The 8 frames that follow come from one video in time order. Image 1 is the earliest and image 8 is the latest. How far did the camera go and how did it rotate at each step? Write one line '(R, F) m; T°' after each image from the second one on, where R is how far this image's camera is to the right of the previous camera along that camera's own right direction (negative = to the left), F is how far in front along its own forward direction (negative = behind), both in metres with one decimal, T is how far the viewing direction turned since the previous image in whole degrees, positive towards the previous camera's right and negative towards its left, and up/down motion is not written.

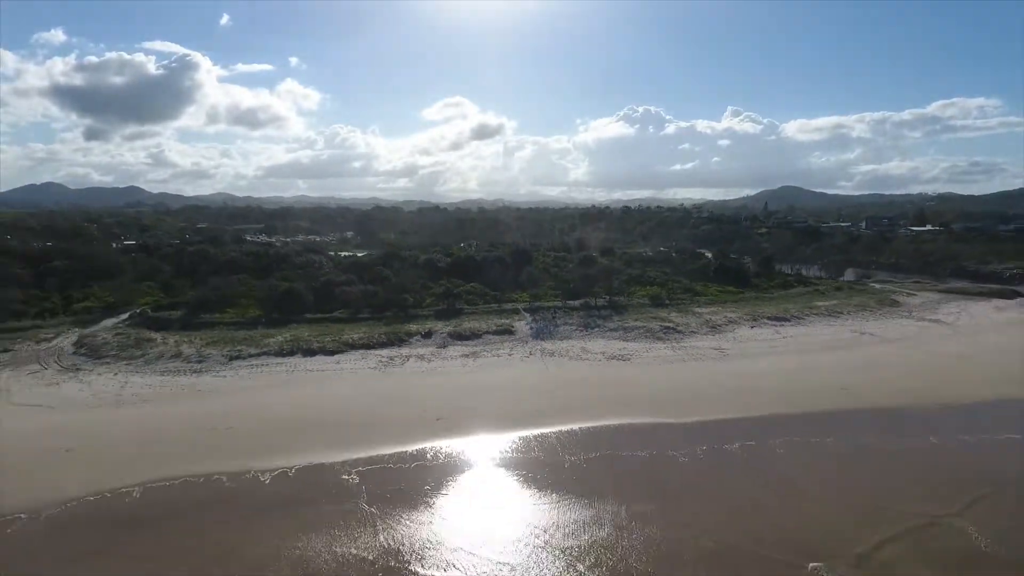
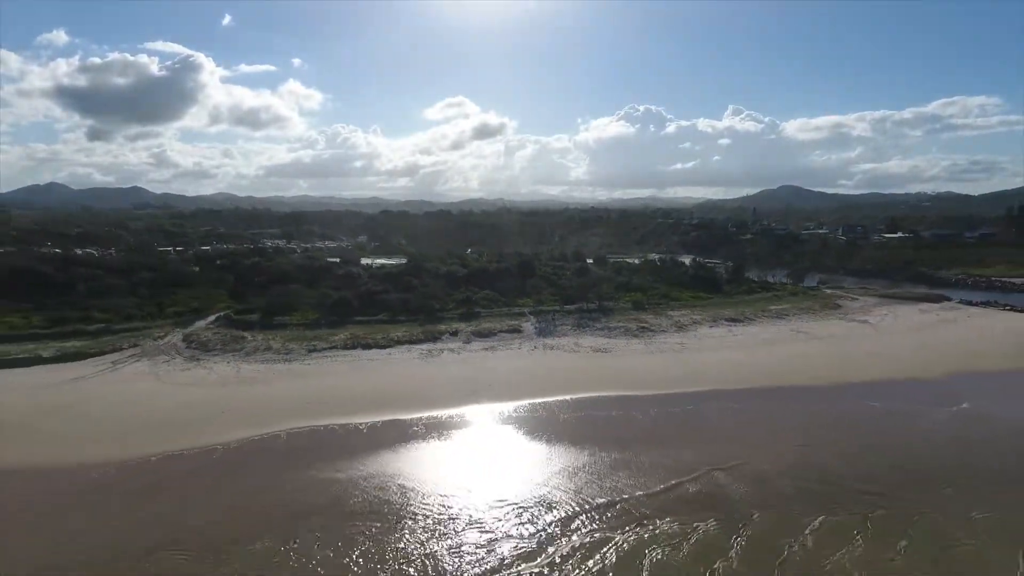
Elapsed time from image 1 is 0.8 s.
(-0.2, -3.2) m; 0°
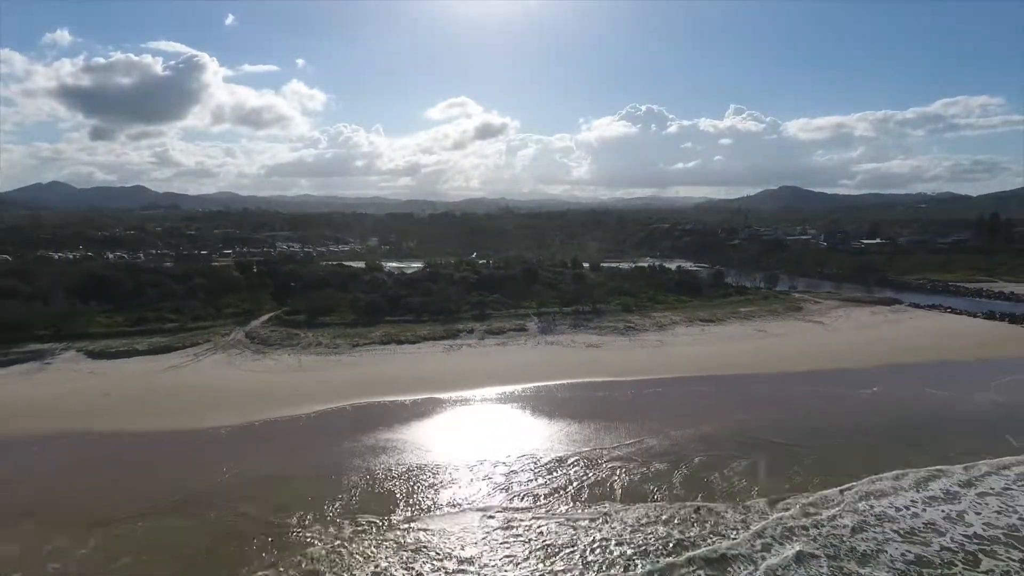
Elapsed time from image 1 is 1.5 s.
(-0.2, -2.8) m; 0°
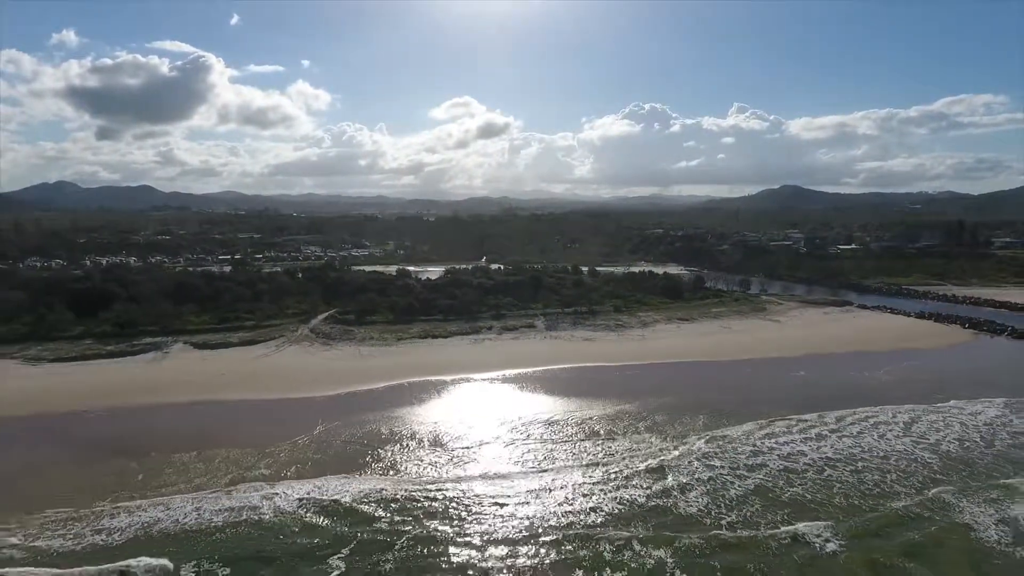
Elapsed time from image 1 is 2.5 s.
(-0.3, -4.1) m; 0°
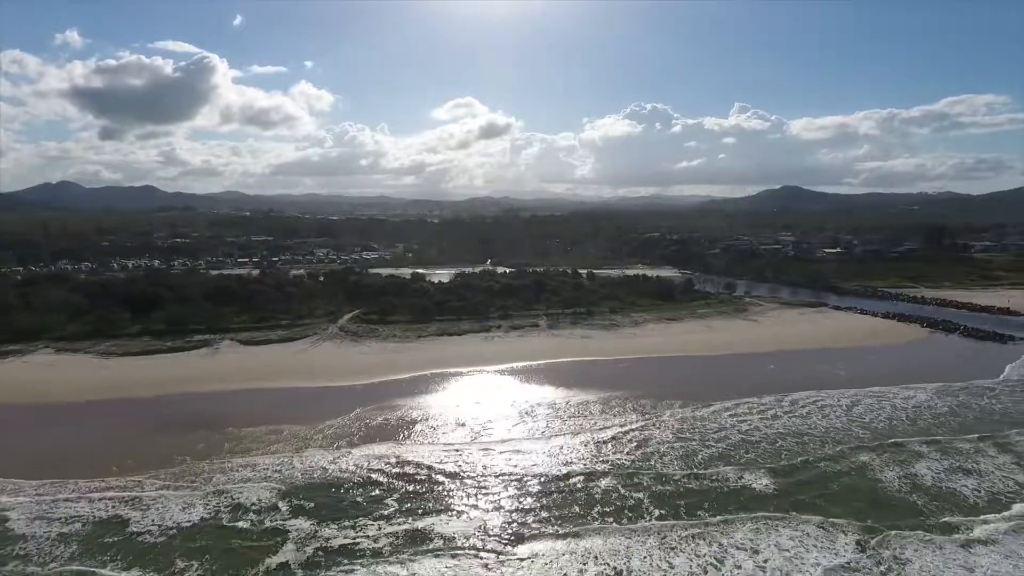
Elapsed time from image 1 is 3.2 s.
(-0.2, -2.7) m; 0°
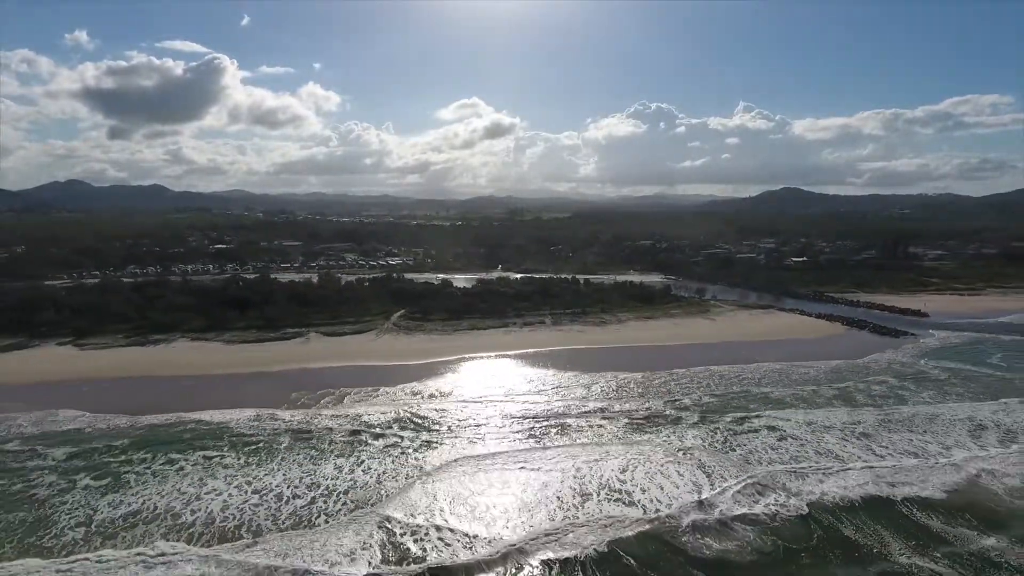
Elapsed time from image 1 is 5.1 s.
(-0.5, -7.3) m; 0°
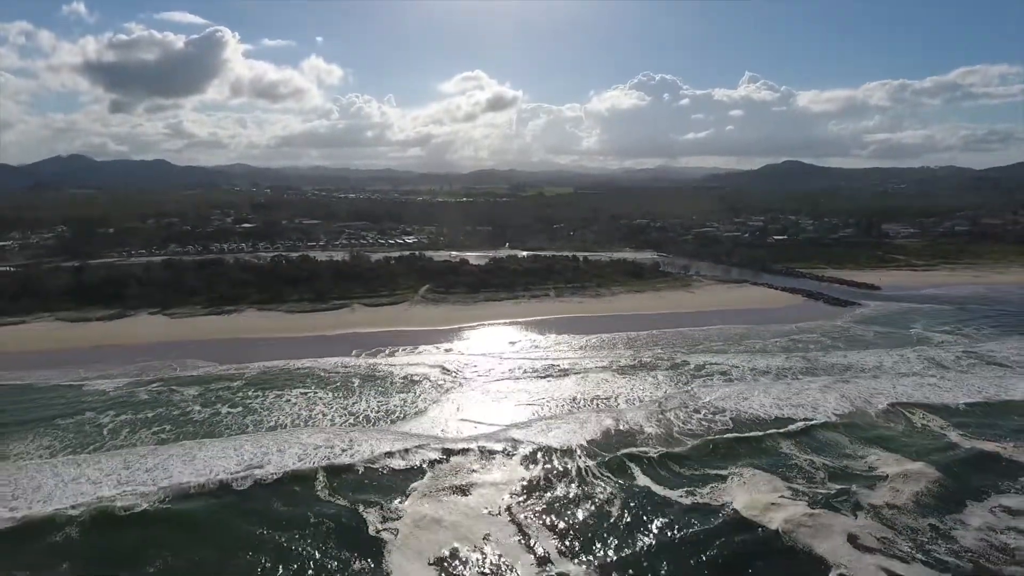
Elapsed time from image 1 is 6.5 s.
(-0.4, -5.7) m; 0°
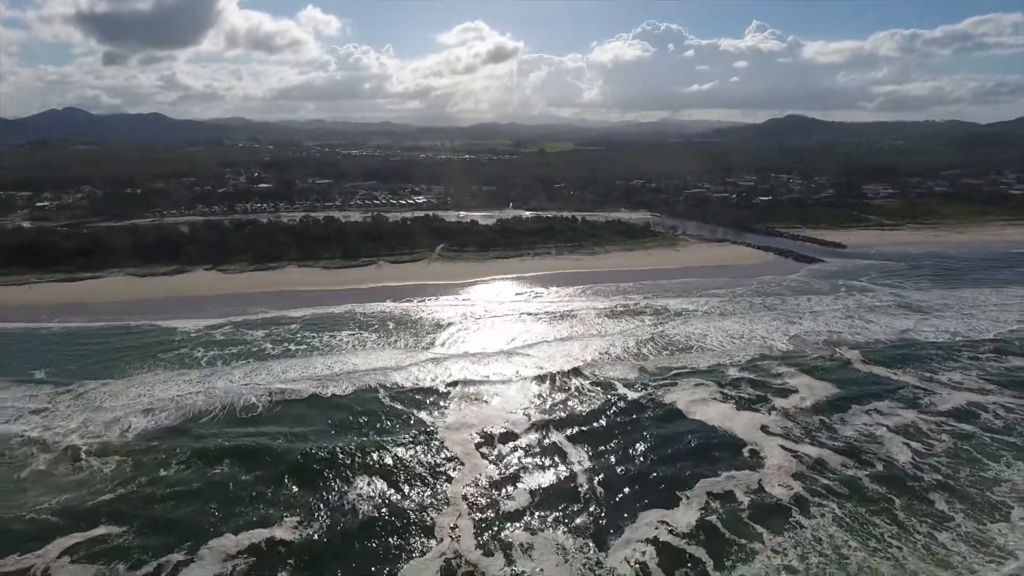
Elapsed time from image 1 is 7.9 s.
(-0.3, -5.0) m; 0°
